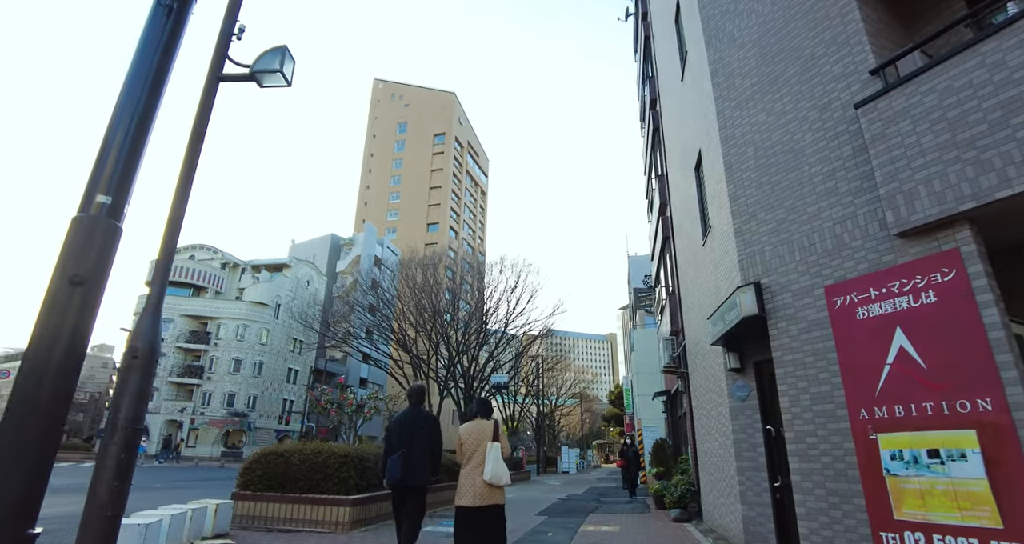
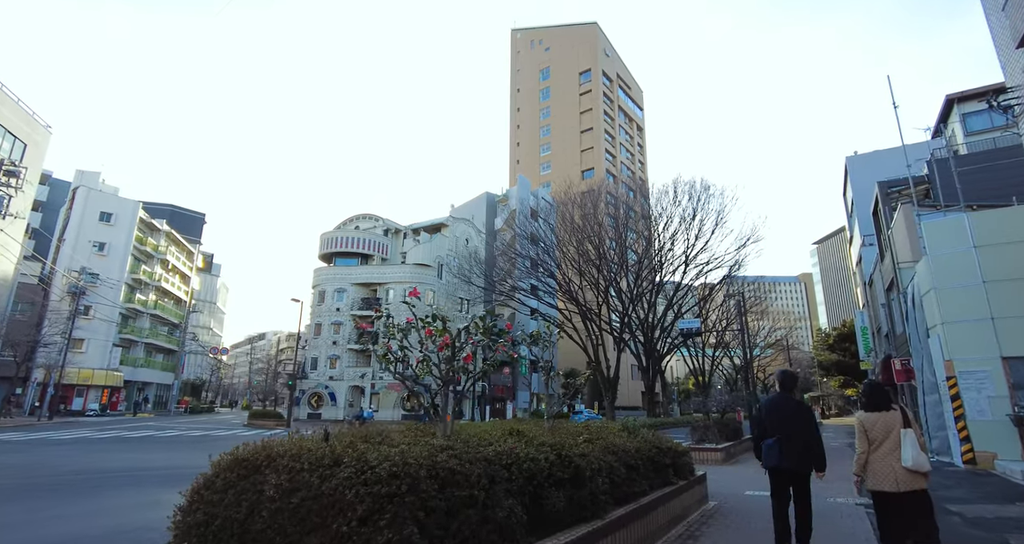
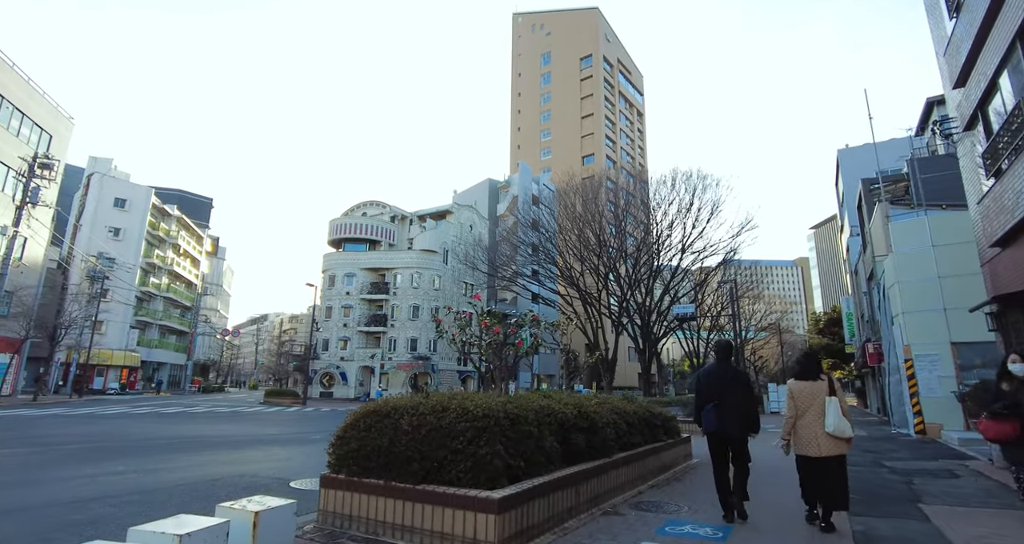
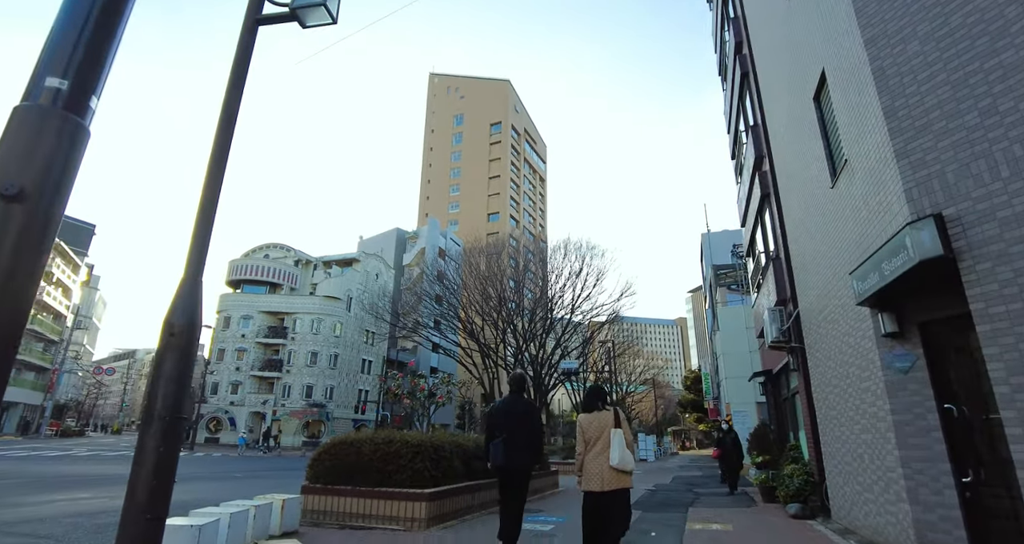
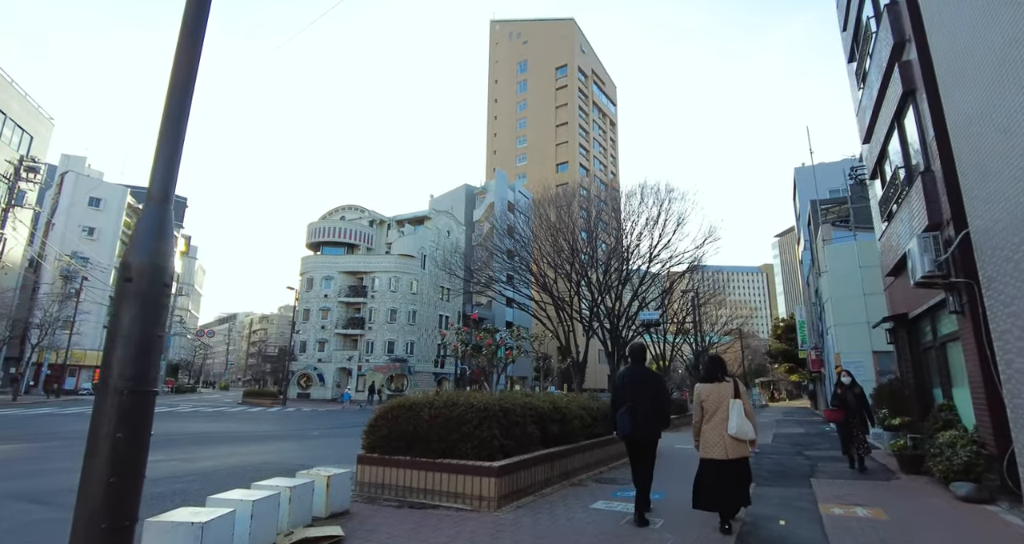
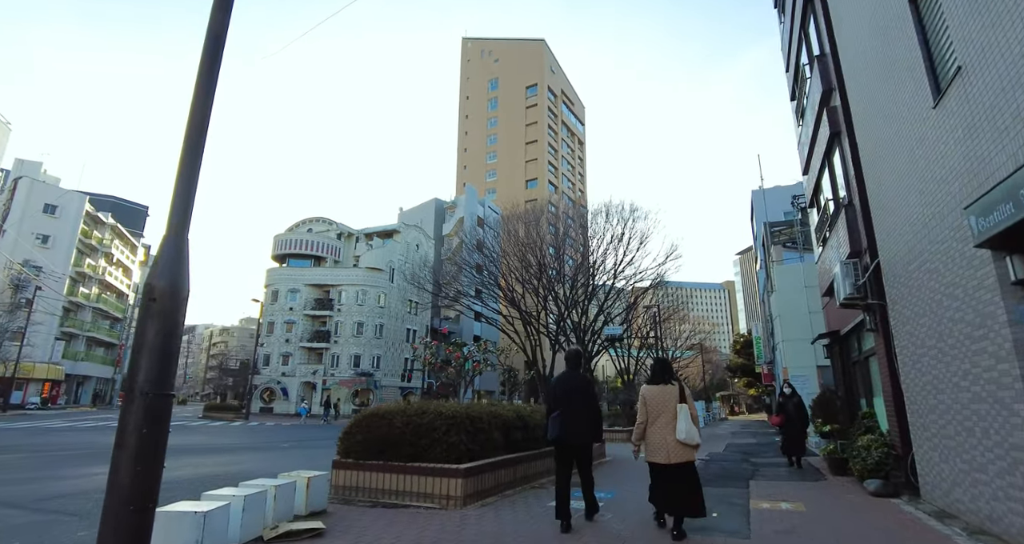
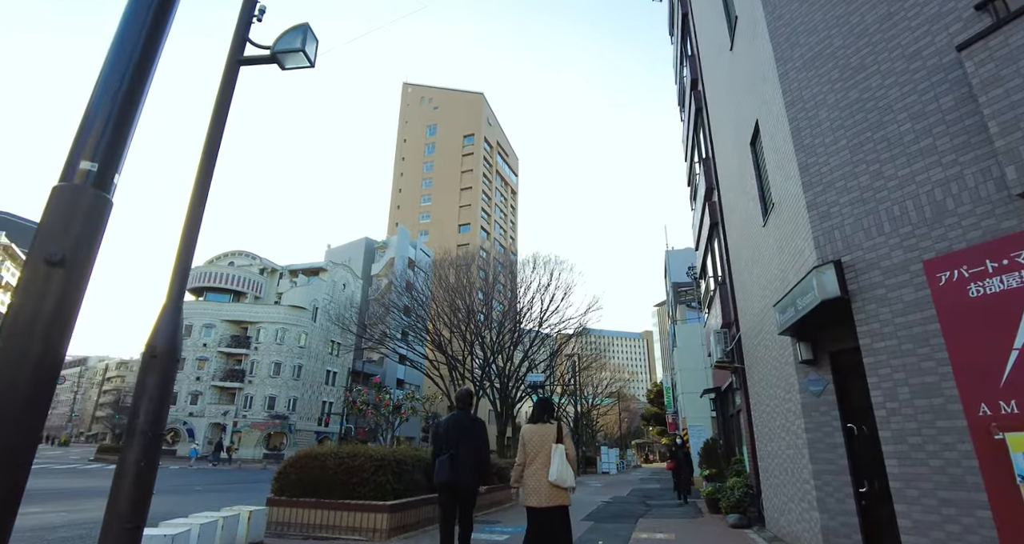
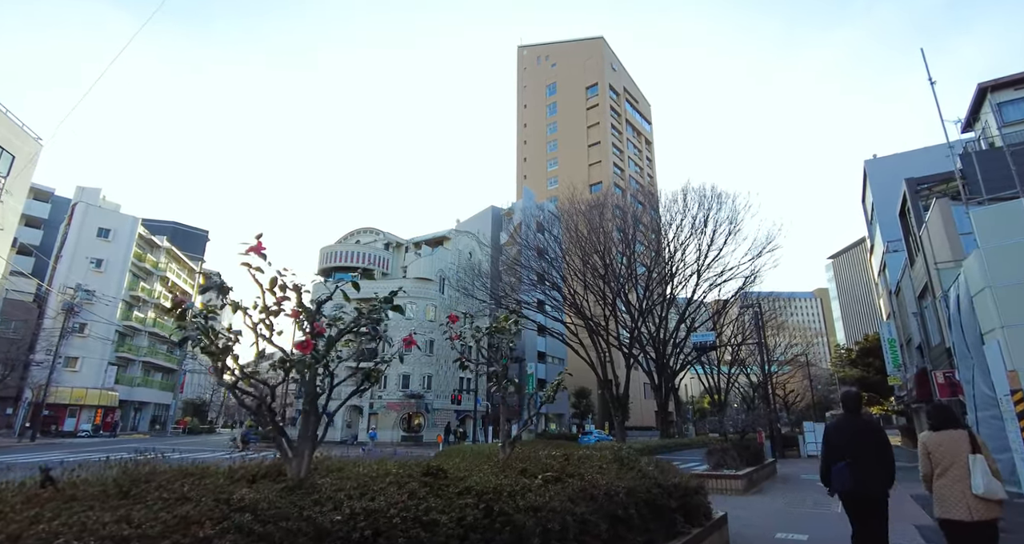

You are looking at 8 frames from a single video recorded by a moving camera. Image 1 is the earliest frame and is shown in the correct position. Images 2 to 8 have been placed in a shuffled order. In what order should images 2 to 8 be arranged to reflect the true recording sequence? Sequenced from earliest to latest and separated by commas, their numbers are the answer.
7, 4, 6, 5, 3, 2, 8
